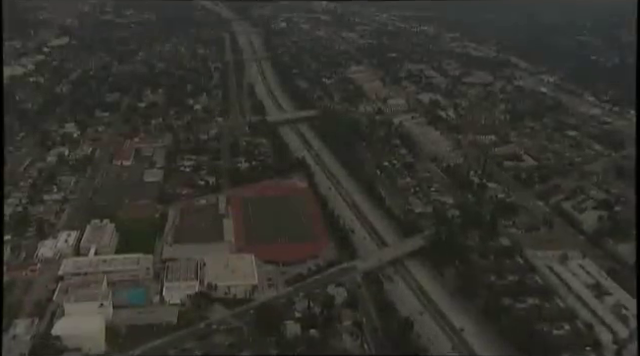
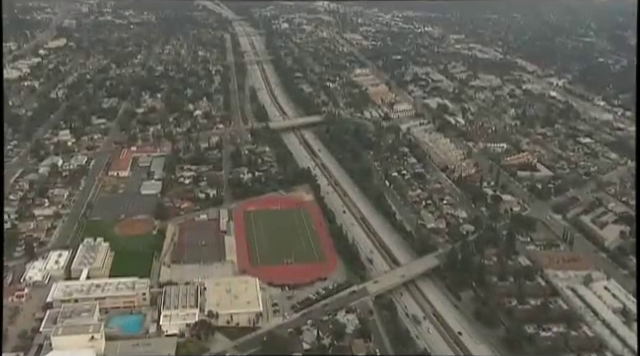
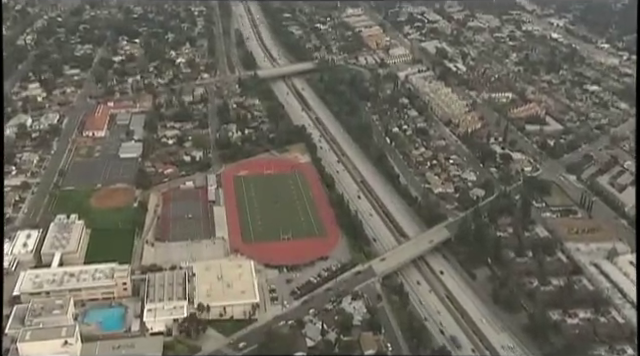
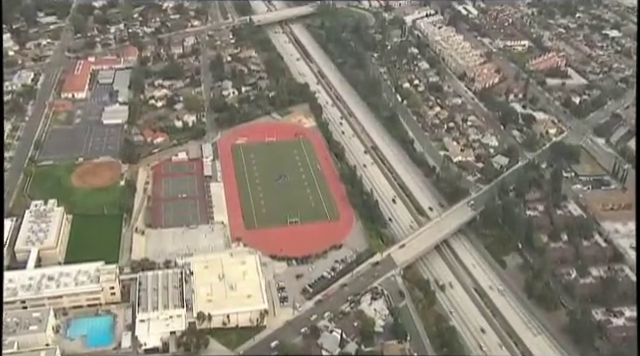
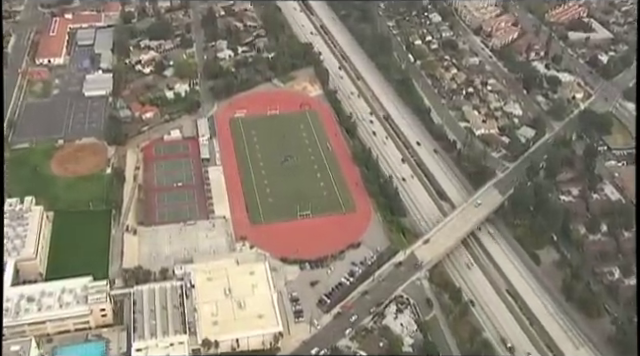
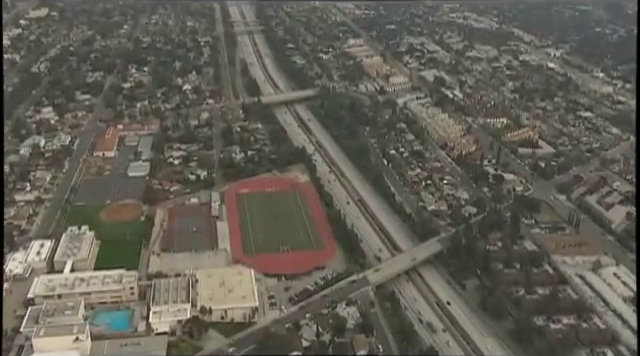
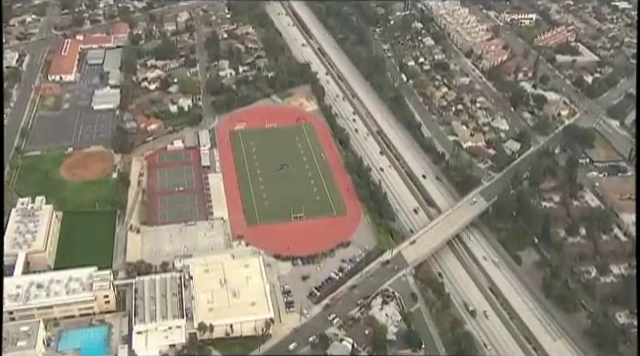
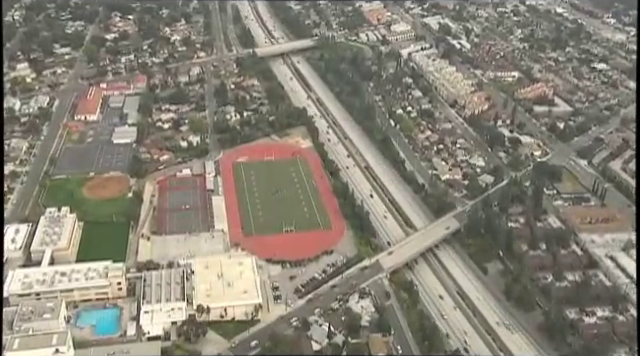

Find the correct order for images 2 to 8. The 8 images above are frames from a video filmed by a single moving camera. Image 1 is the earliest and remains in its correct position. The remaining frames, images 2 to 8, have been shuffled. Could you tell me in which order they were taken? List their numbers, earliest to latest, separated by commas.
2, 6, 3, 8, 4, 7, 5
